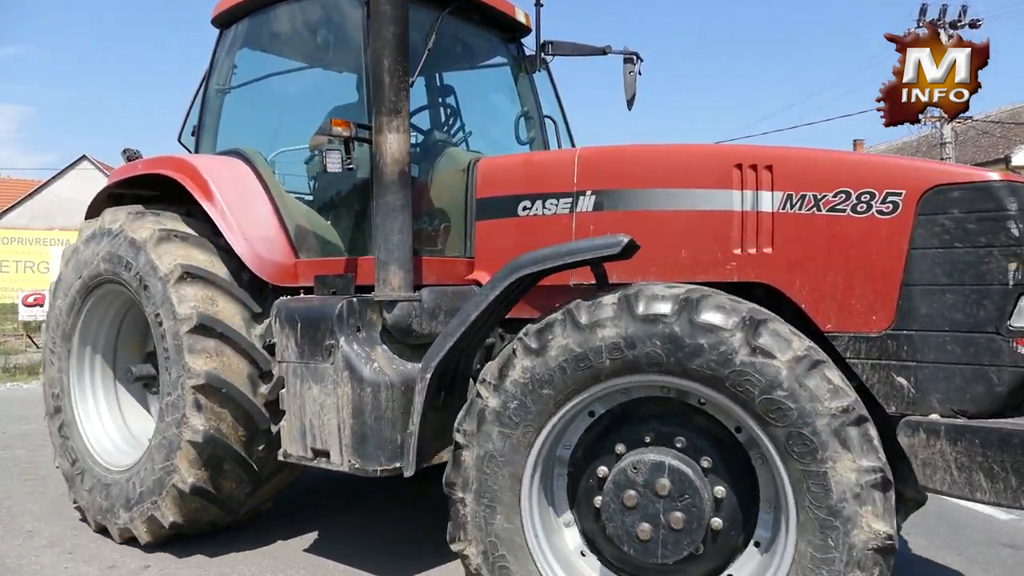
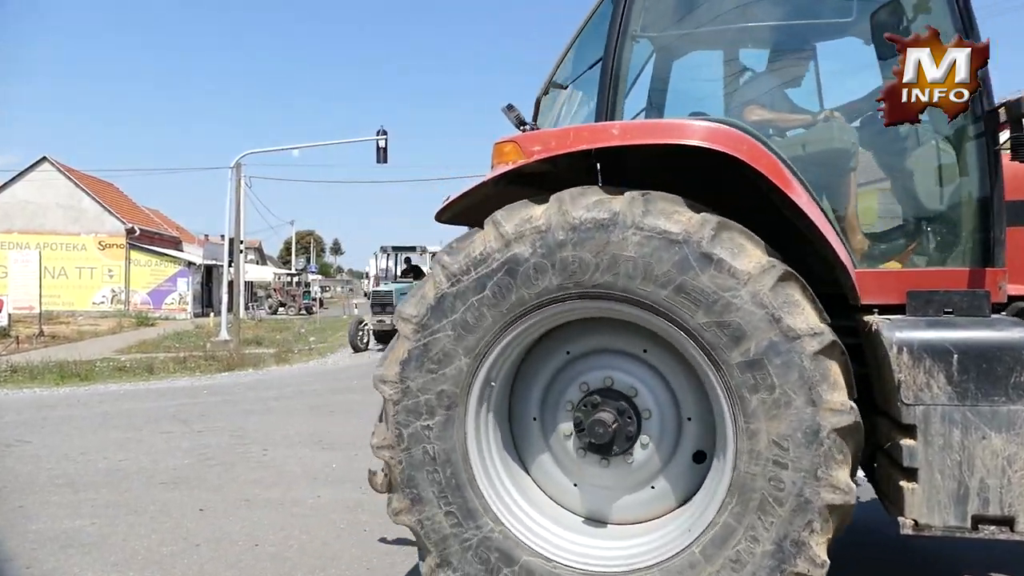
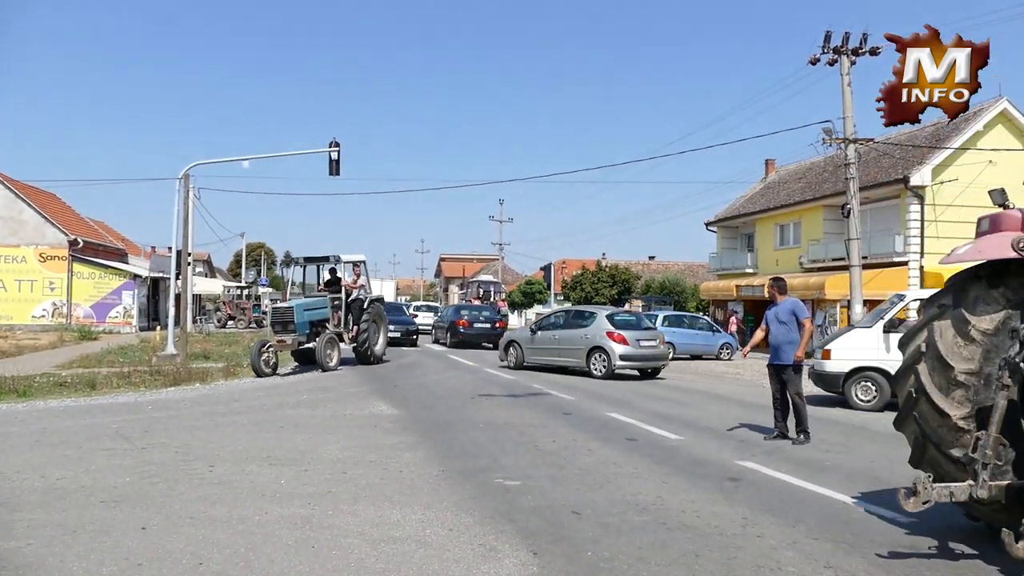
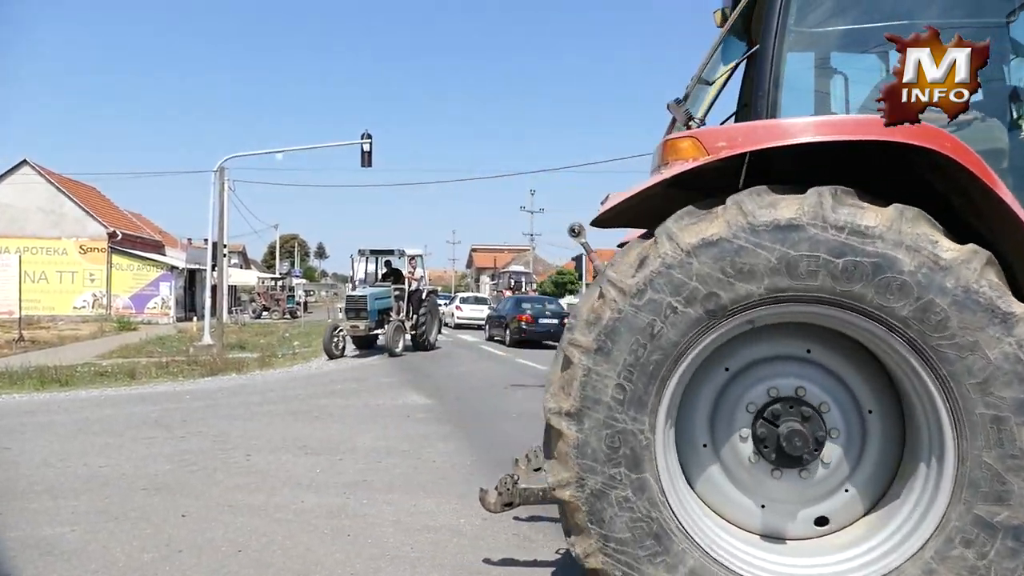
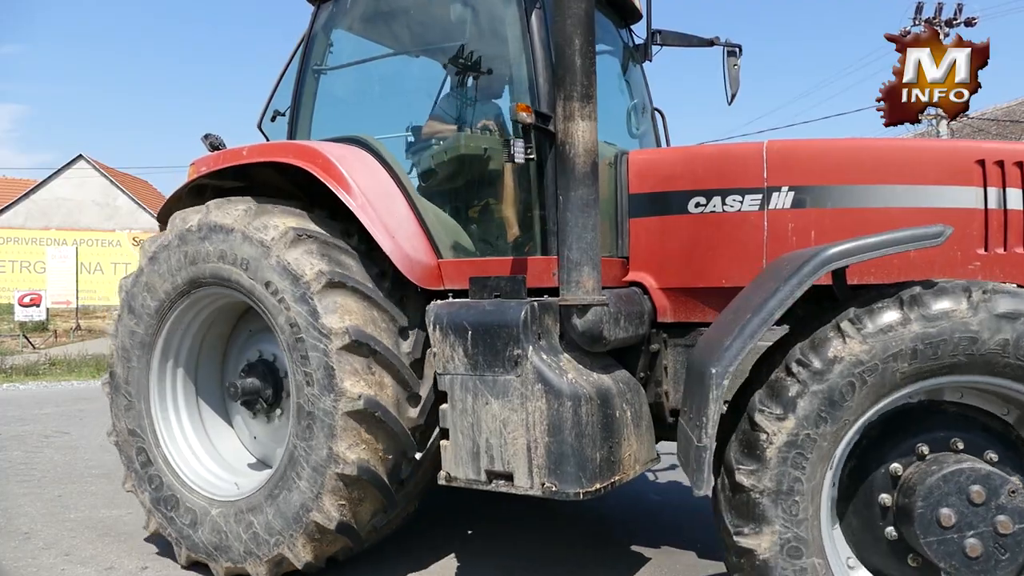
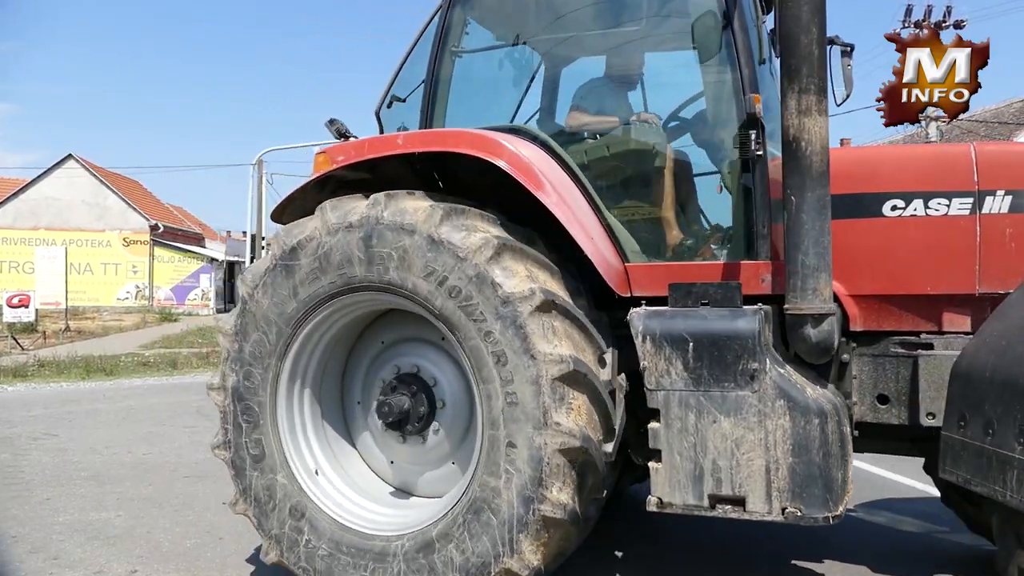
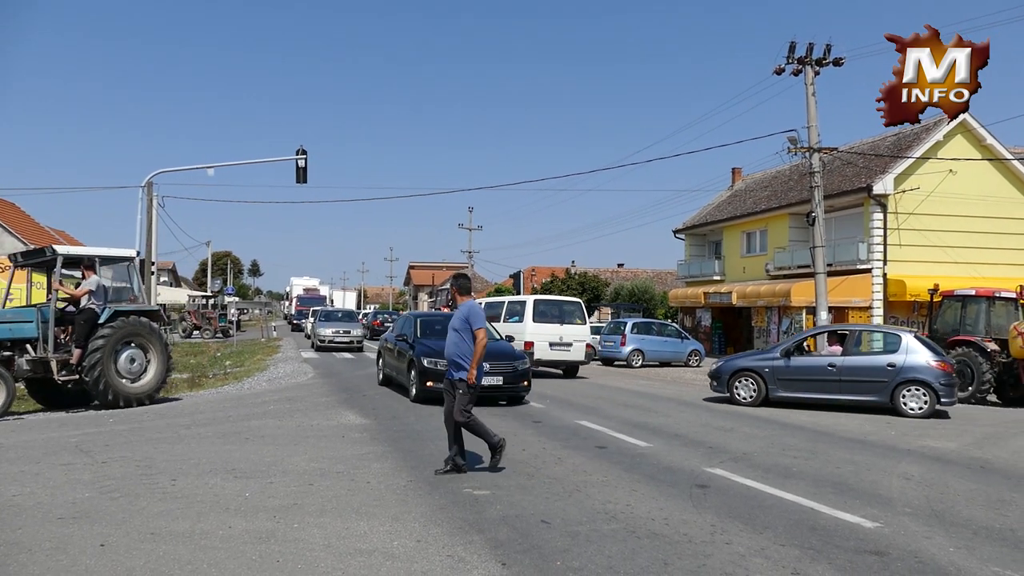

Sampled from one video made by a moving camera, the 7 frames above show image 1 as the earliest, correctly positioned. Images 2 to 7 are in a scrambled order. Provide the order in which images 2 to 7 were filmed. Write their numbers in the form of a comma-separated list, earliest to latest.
5, 6, 2, 4, 3, 7
